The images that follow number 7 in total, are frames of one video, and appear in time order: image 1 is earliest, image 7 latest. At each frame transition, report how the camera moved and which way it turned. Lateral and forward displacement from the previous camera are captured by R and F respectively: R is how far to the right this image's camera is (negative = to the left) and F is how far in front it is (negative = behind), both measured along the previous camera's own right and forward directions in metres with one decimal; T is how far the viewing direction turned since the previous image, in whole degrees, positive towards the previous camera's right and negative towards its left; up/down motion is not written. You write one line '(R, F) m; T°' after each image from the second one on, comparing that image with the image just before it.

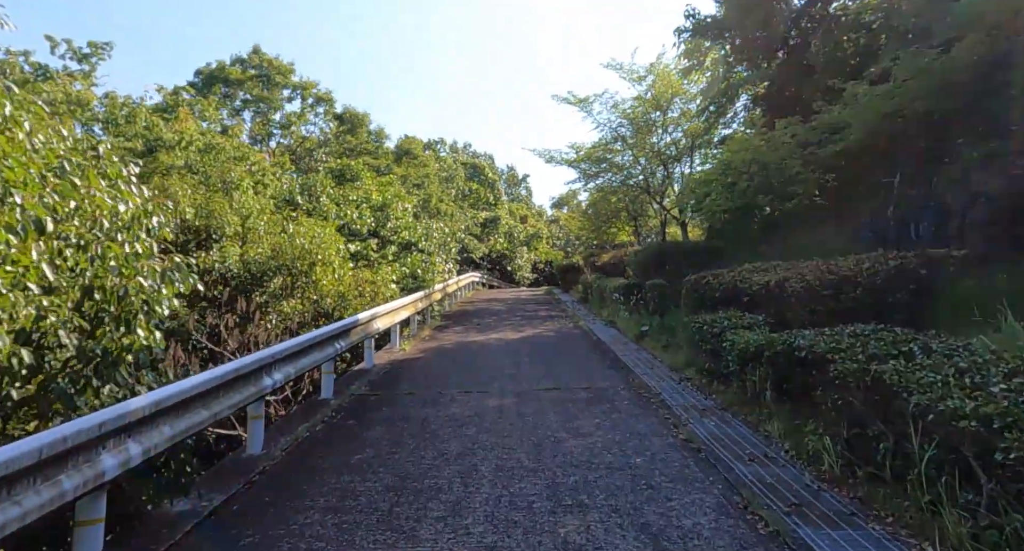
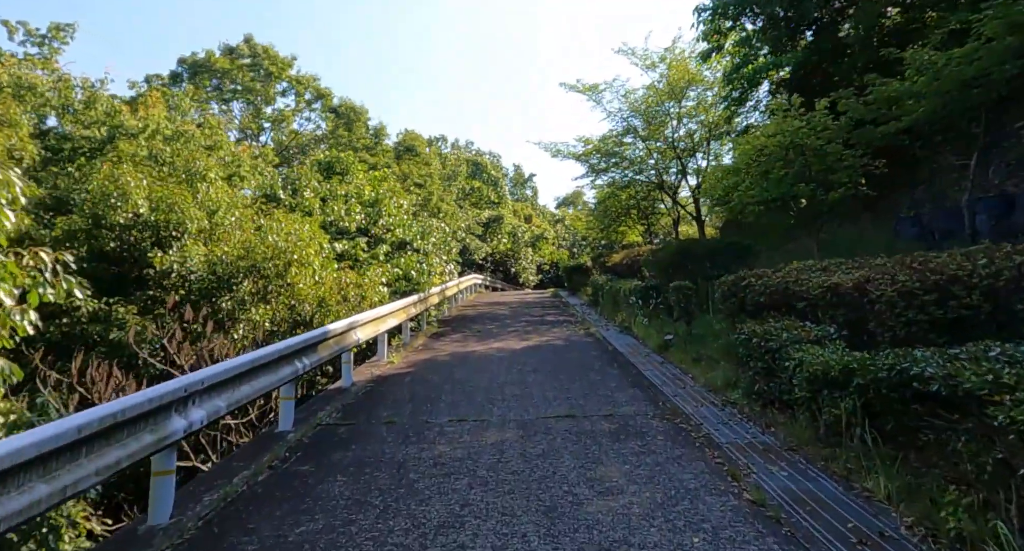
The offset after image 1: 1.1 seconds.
(0.0, +1.2) m; 0°
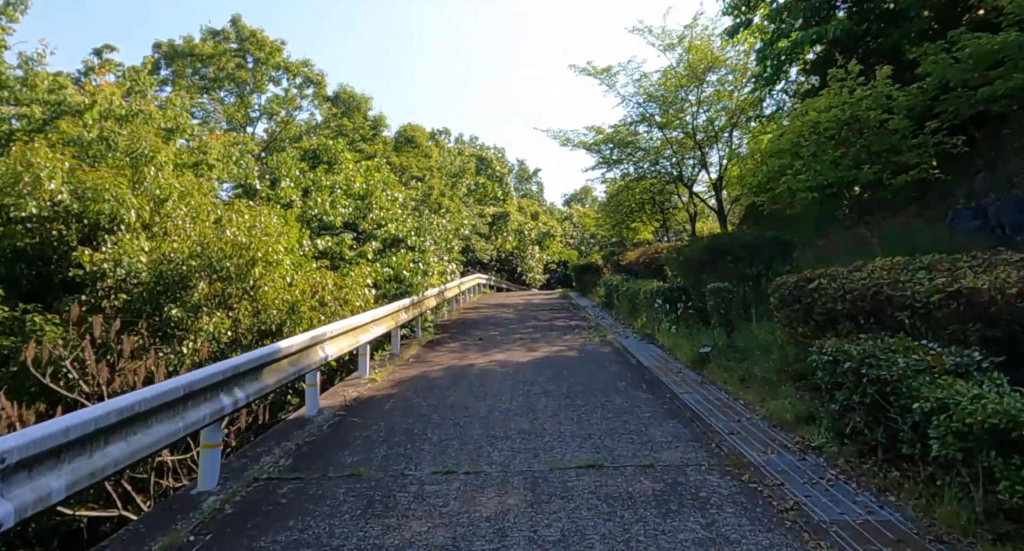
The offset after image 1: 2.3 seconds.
(0.0, +1.4) m; -1°
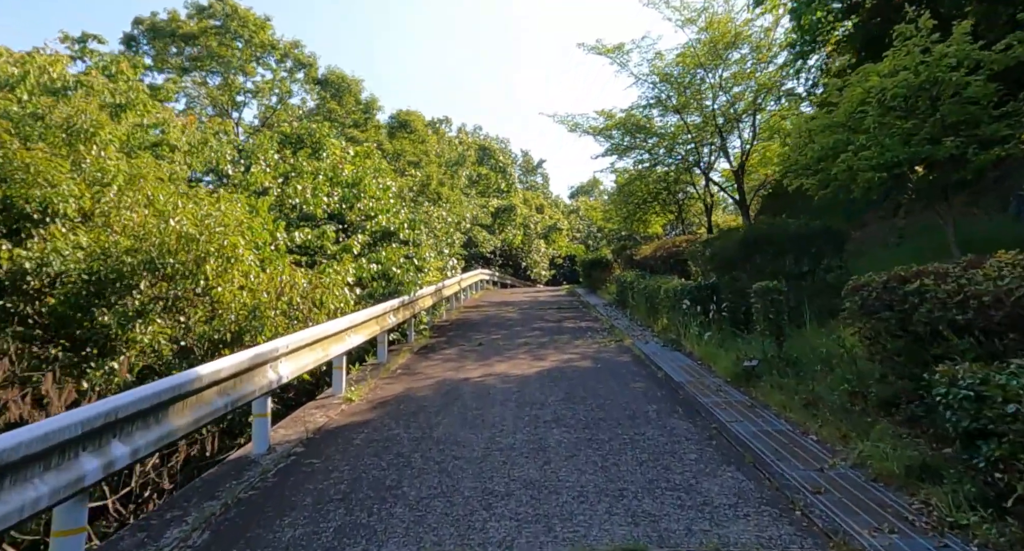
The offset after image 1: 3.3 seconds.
(0.0, +1.3) m; 0°
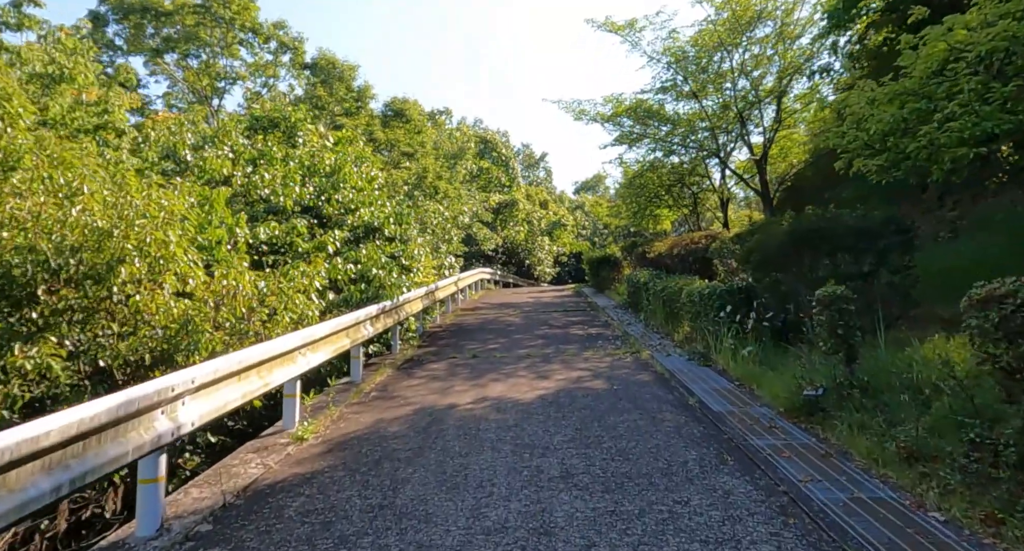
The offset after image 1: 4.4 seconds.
(+0.1, +1.3) m; 0°
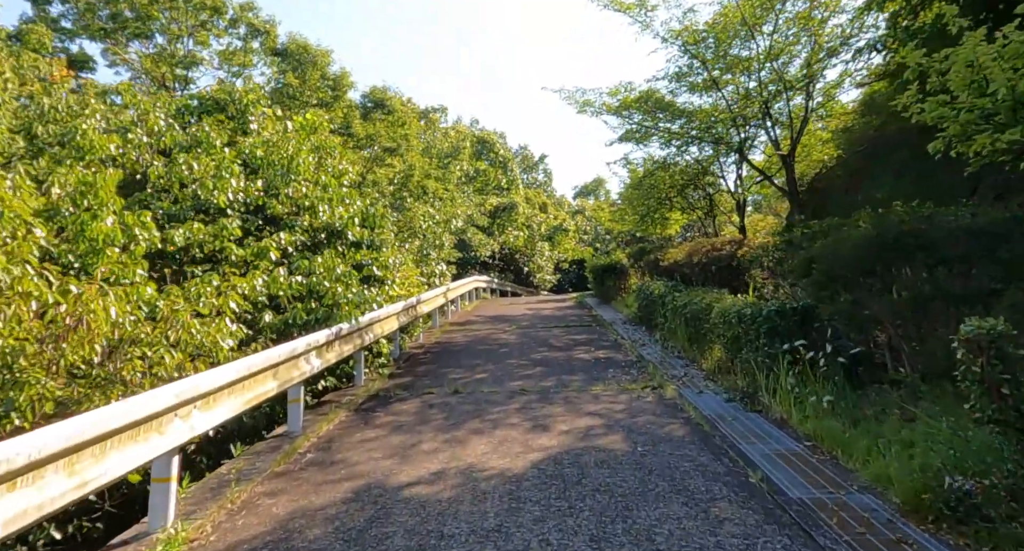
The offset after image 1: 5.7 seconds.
(+0.1, +1.7) m; 0°
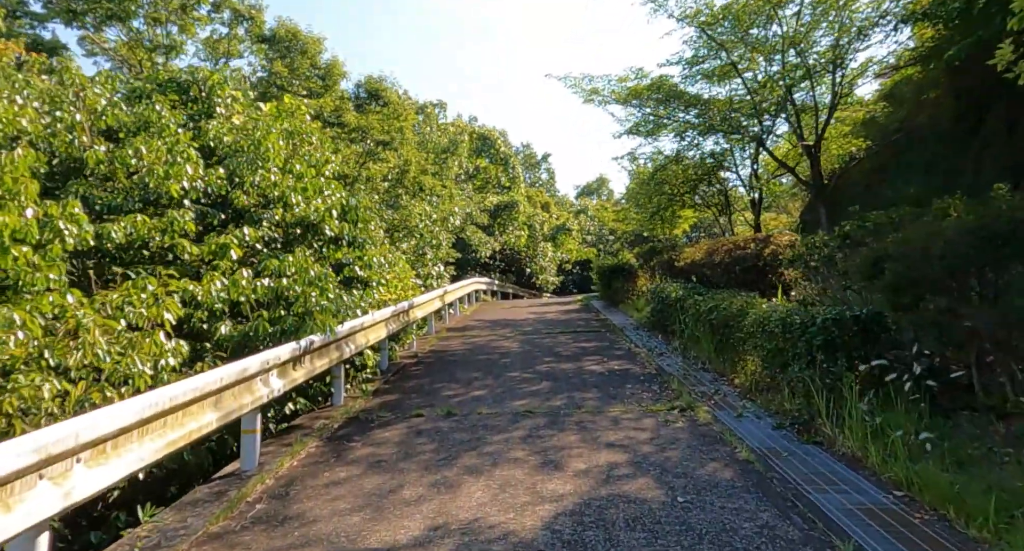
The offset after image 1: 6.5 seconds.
(0.0, +1.0) m; 0°
